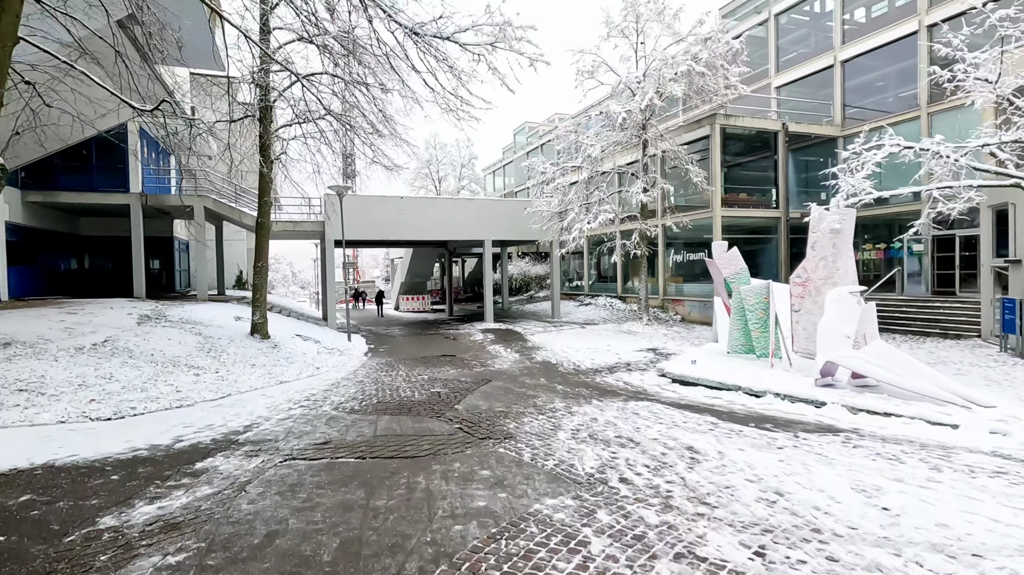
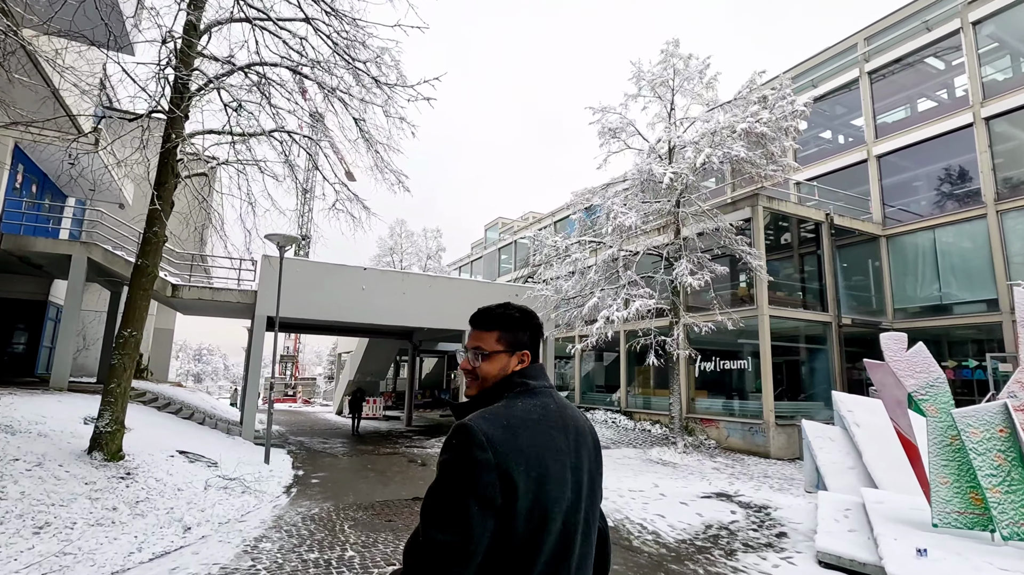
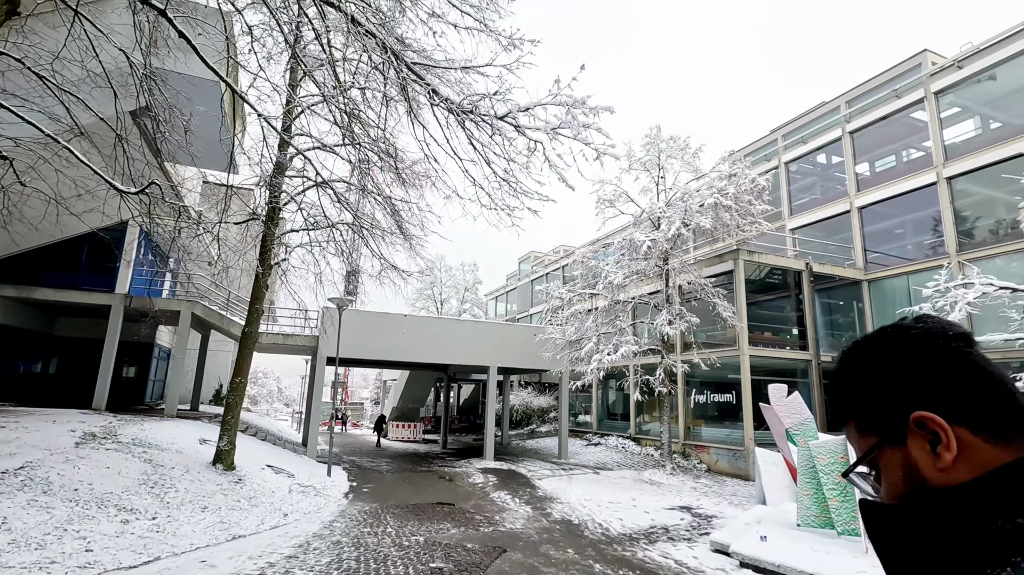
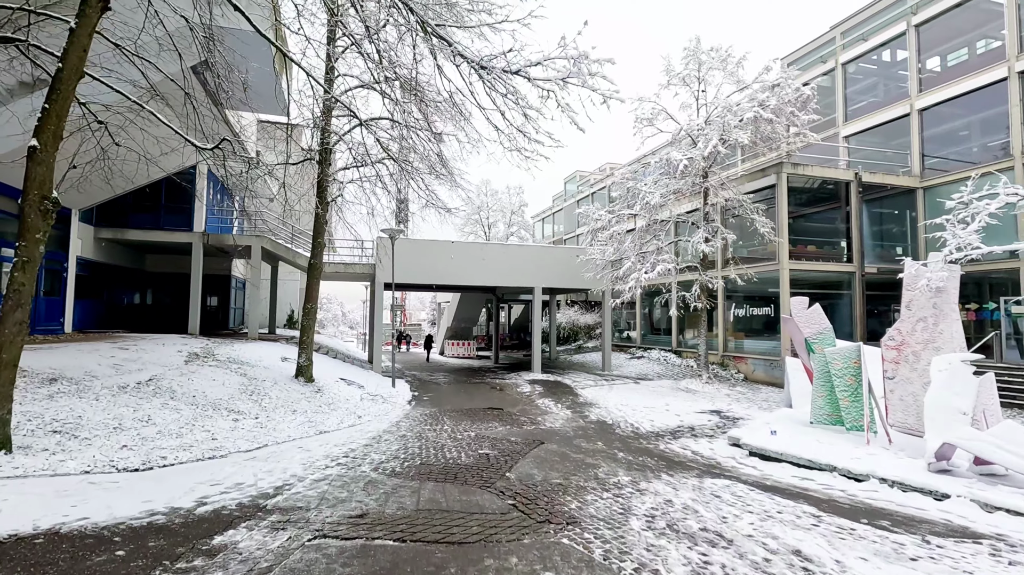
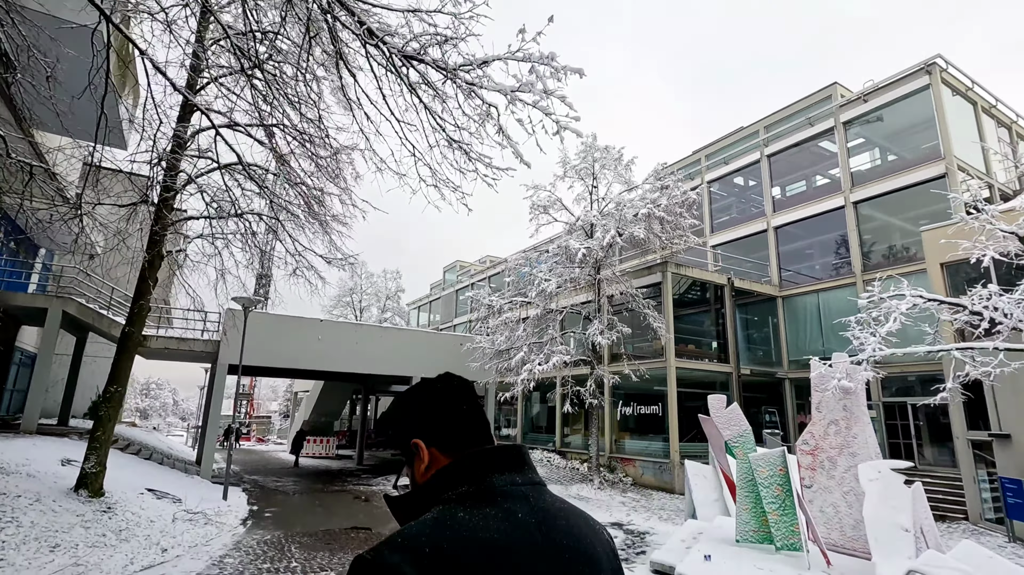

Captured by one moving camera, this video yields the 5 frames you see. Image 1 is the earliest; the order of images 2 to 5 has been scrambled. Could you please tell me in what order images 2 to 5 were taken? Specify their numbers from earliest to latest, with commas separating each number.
4, 3, 5, 2
